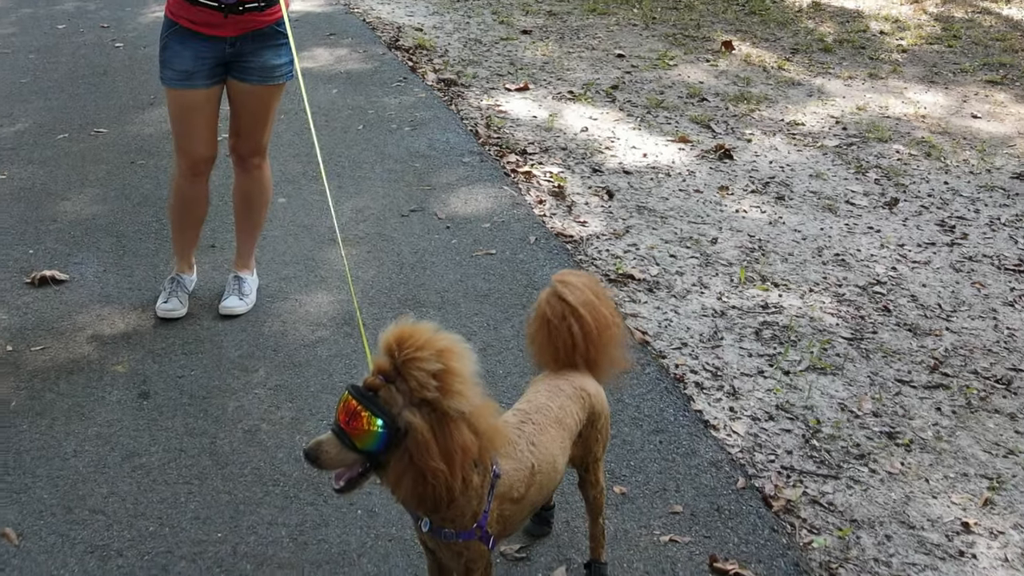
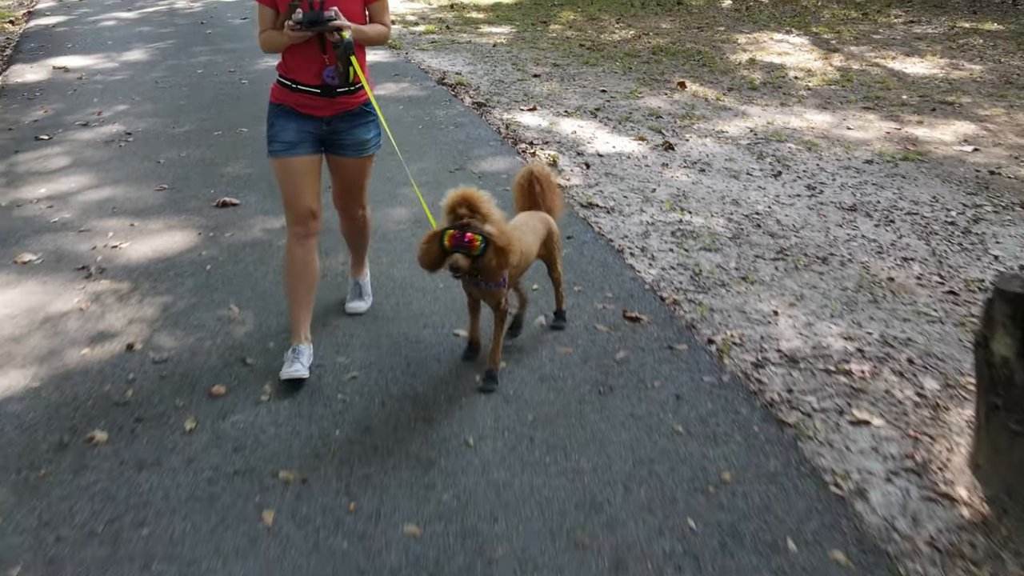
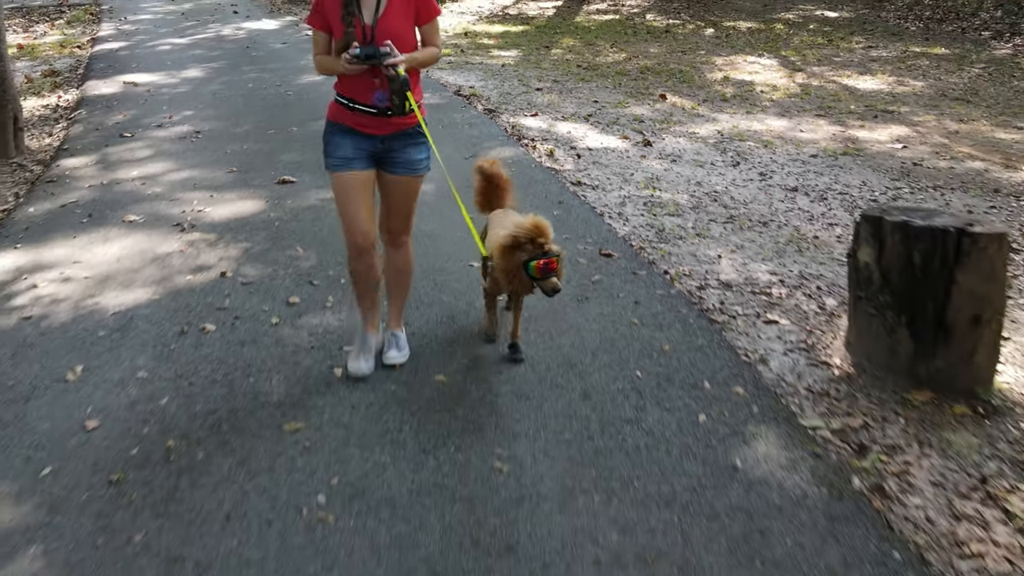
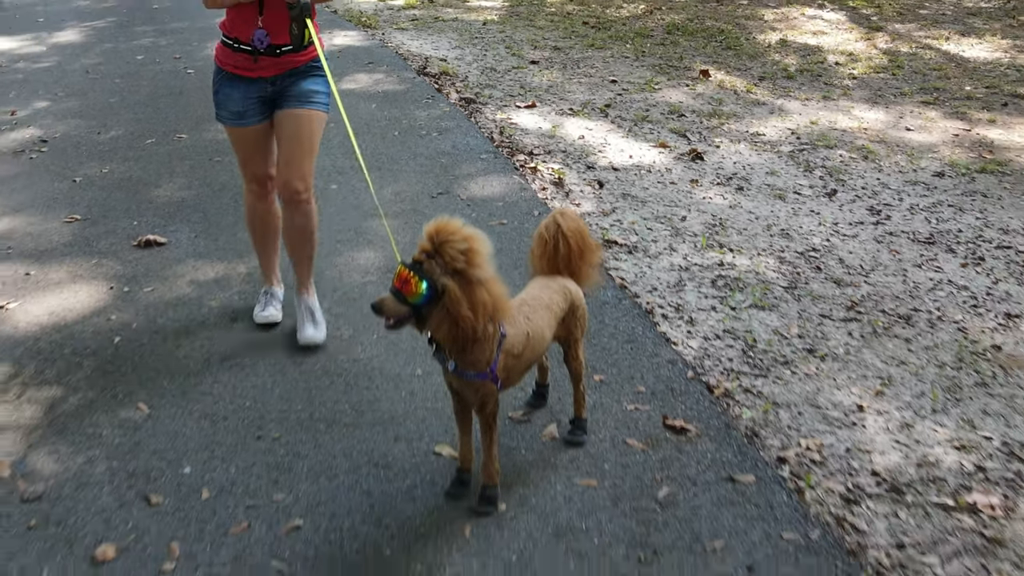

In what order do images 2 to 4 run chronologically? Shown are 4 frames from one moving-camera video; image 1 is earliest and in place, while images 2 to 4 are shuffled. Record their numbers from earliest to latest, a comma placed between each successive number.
4, 2, 3
